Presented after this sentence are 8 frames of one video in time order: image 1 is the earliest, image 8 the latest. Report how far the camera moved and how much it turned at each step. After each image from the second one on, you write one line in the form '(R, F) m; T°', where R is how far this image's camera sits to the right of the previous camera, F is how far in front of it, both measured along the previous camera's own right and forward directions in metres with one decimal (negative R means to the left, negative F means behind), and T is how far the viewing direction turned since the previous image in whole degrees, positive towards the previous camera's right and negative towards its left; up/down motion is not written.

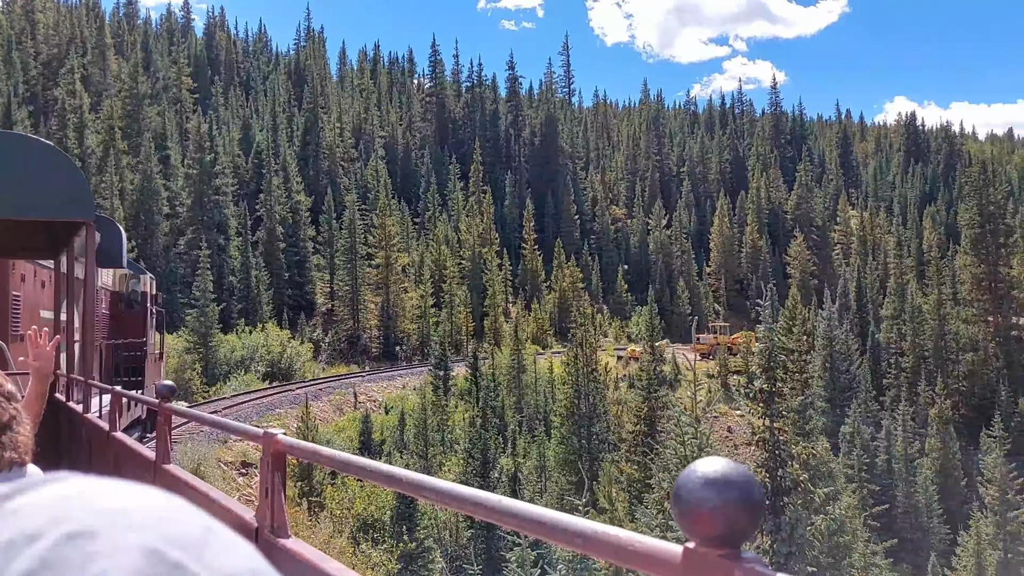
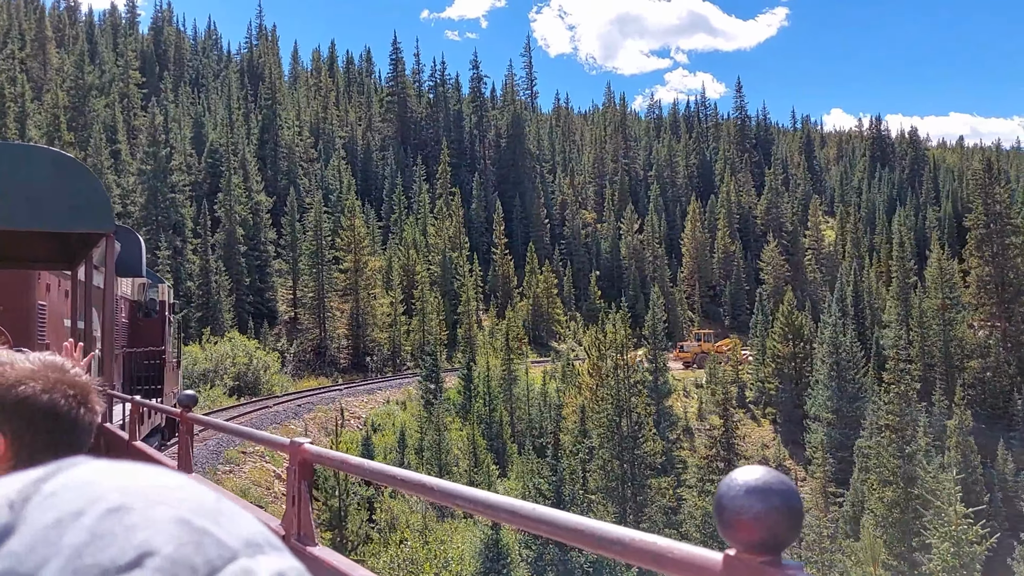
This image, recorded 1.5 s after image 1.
(-0.3, +0.4) m; +4°
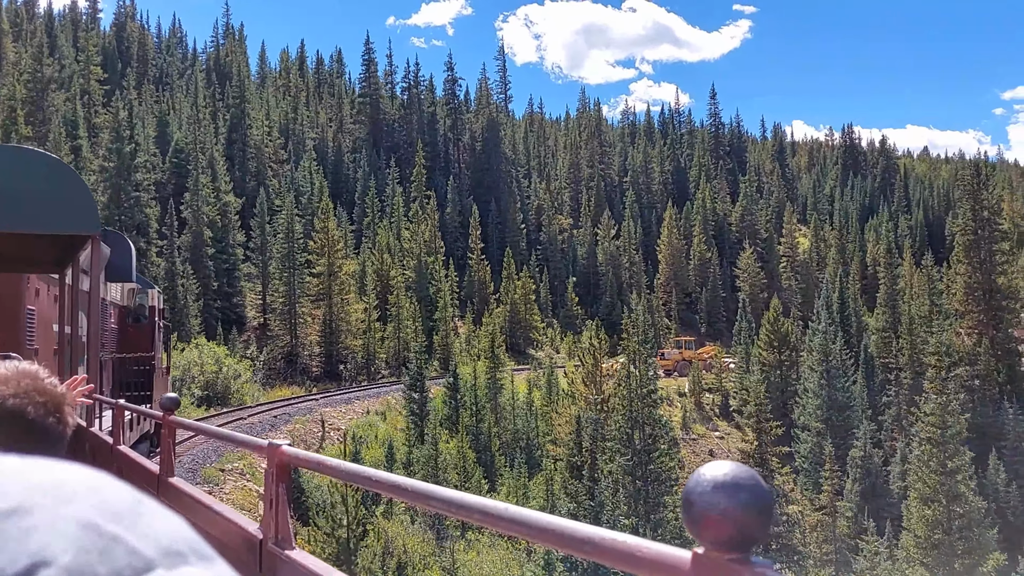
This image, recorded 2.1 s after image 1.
(-0.1, +0.2) m; +2°
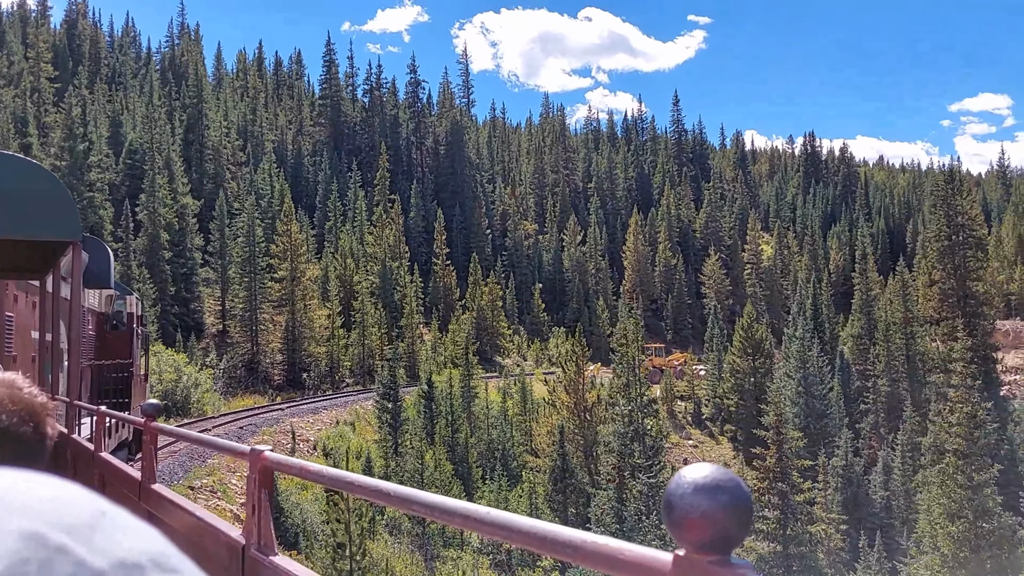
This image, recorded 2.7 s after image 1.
(-0.1, +0.1) m; +3°
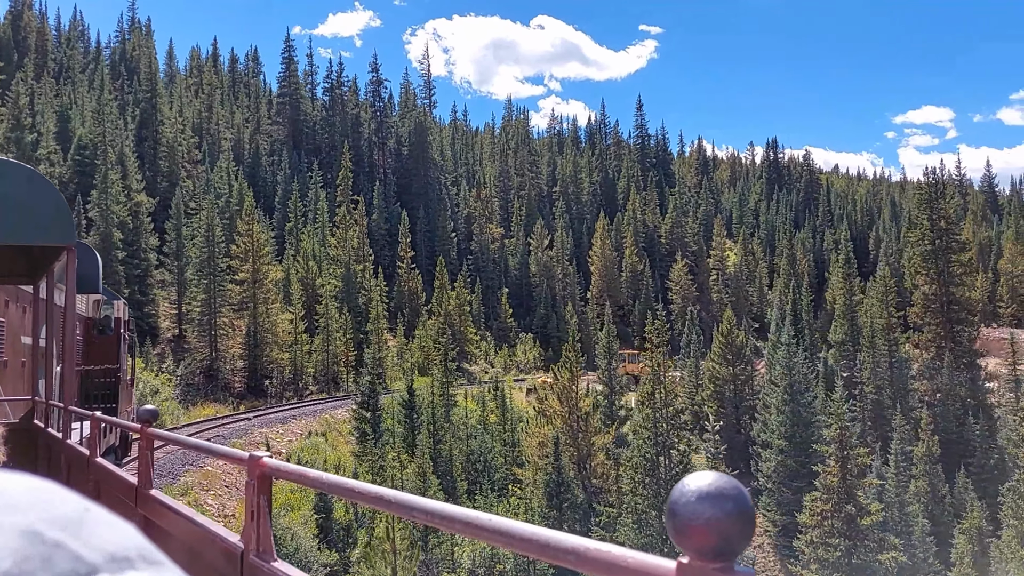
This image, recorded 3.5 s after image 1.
(-0.2, +0.2) m; +3°
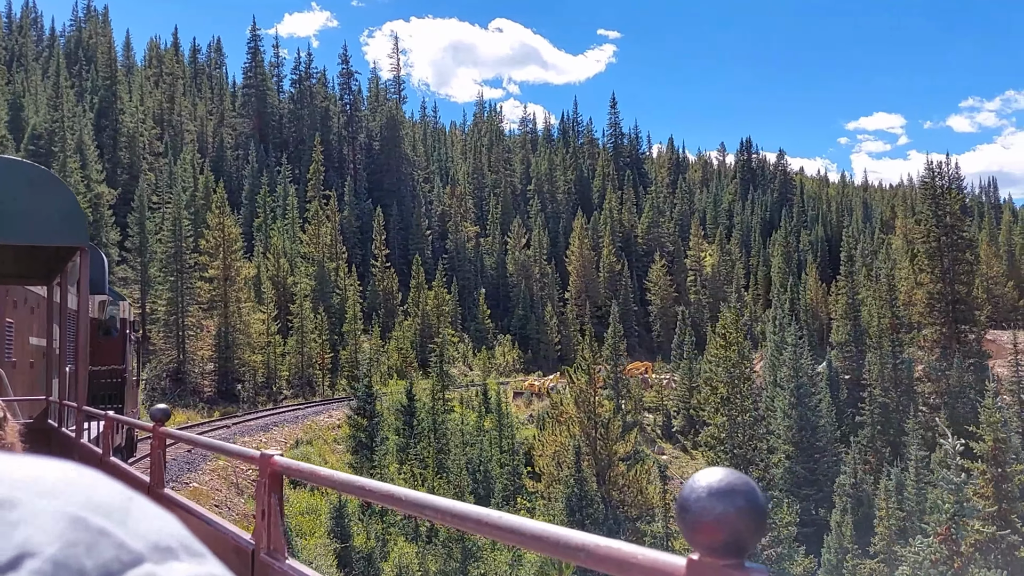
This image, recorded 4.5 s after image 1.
(-0.2, +0.3) m; +3°
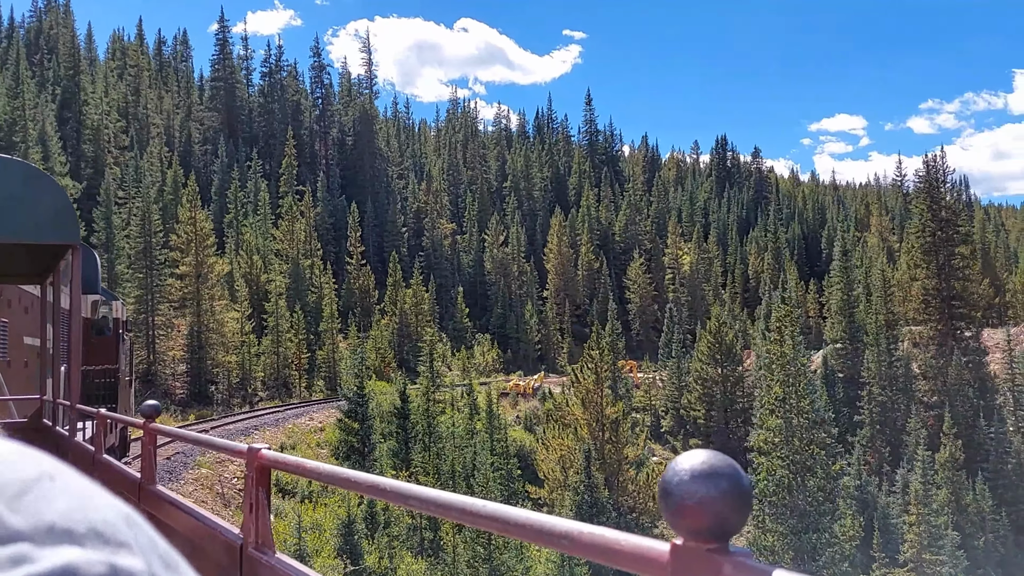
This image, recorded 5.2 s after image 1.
(-0.1, +0.2) m; +2°
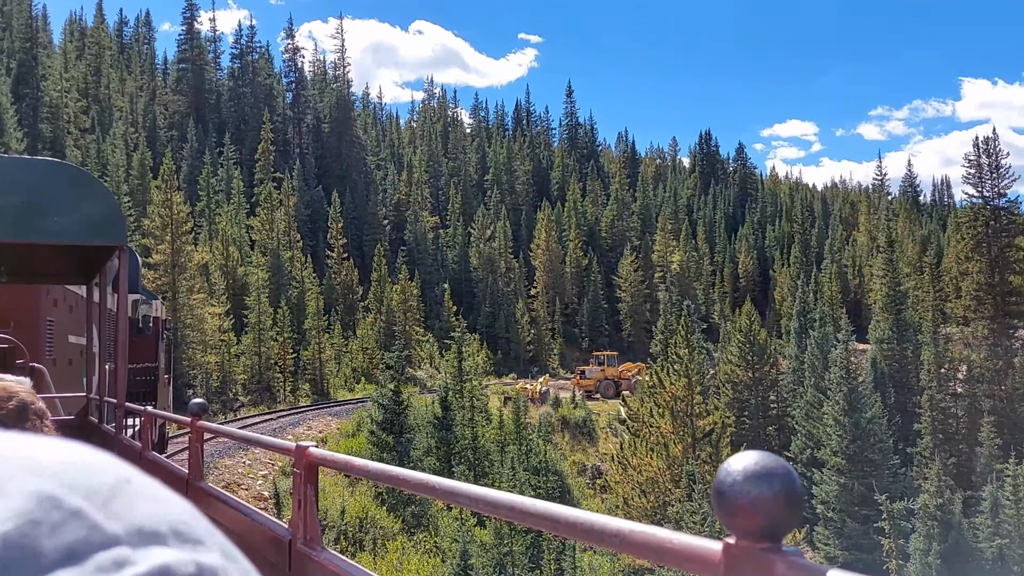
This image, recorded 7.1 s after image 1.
(-0.4, +0.5) m; +3°
